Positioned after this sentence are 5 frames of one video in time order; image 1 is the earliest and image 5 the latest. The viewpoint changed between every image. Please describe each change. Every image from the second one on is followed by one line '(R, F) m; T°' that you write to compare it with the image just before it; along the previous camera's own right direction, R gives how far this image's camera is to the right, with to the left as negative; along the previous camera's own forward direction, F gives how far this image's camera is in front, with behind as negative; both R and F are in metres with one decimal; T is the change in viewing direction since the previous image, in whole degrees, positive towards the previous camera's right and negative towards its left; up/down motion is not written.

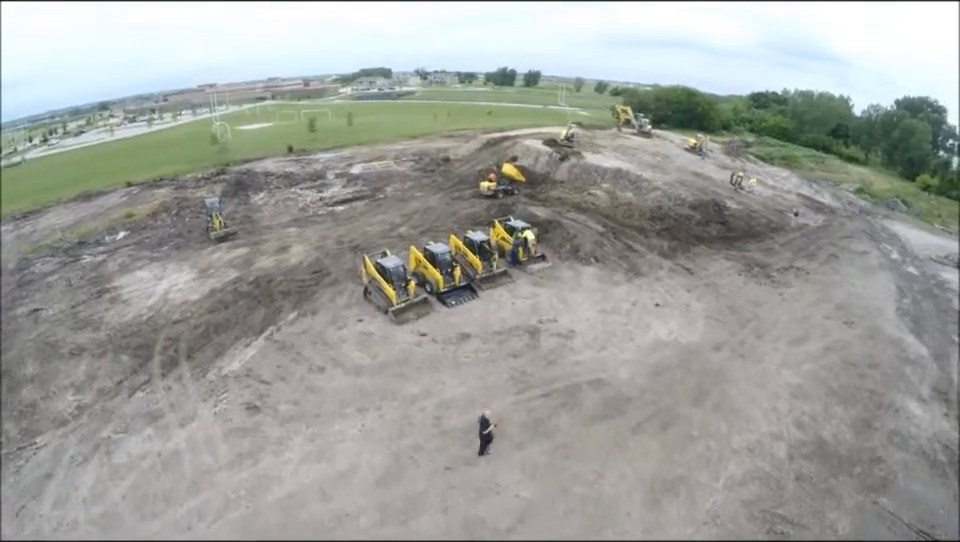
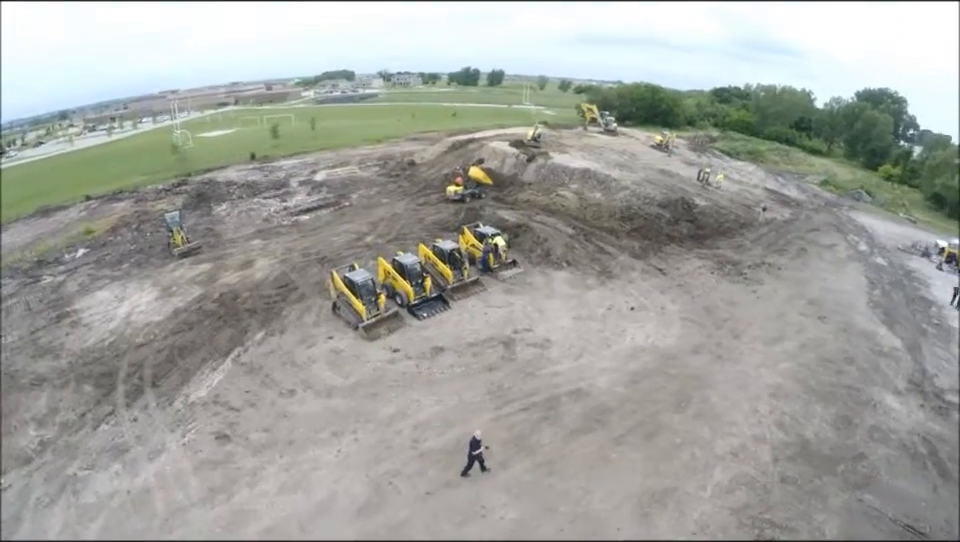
(+0.2, +0.6) m; +2°
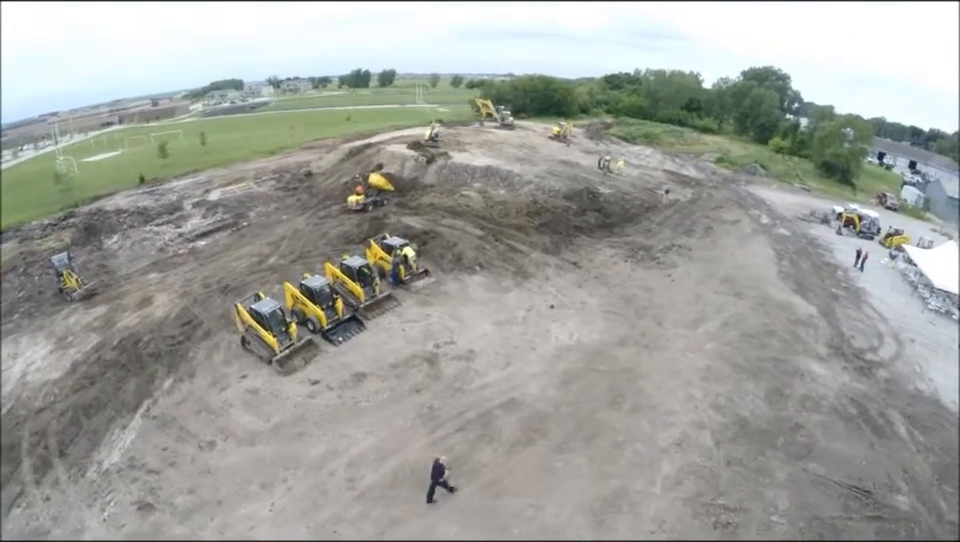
(+0.3, +1.2) m; +8°
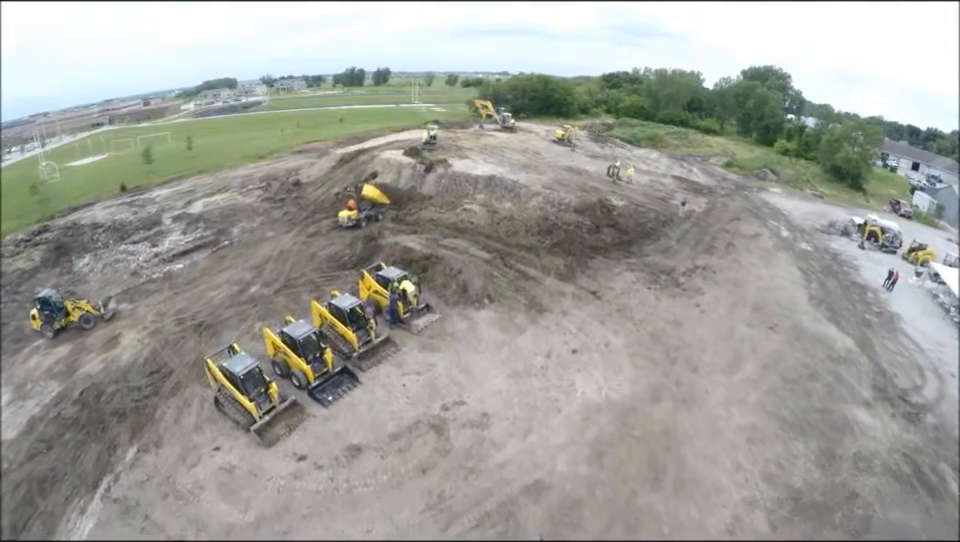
(-0.4, +2.2) m; 0°
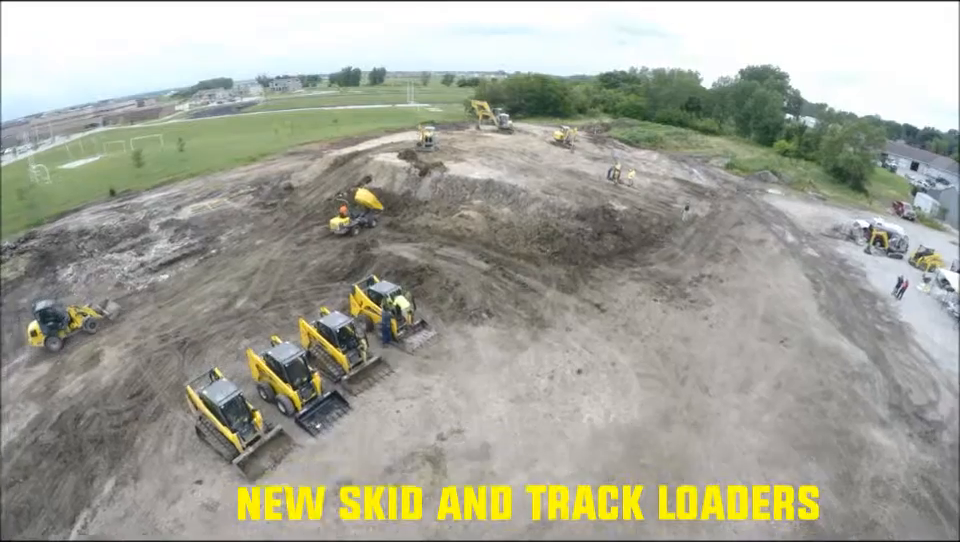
(0.0, +0.9) m; 0°
